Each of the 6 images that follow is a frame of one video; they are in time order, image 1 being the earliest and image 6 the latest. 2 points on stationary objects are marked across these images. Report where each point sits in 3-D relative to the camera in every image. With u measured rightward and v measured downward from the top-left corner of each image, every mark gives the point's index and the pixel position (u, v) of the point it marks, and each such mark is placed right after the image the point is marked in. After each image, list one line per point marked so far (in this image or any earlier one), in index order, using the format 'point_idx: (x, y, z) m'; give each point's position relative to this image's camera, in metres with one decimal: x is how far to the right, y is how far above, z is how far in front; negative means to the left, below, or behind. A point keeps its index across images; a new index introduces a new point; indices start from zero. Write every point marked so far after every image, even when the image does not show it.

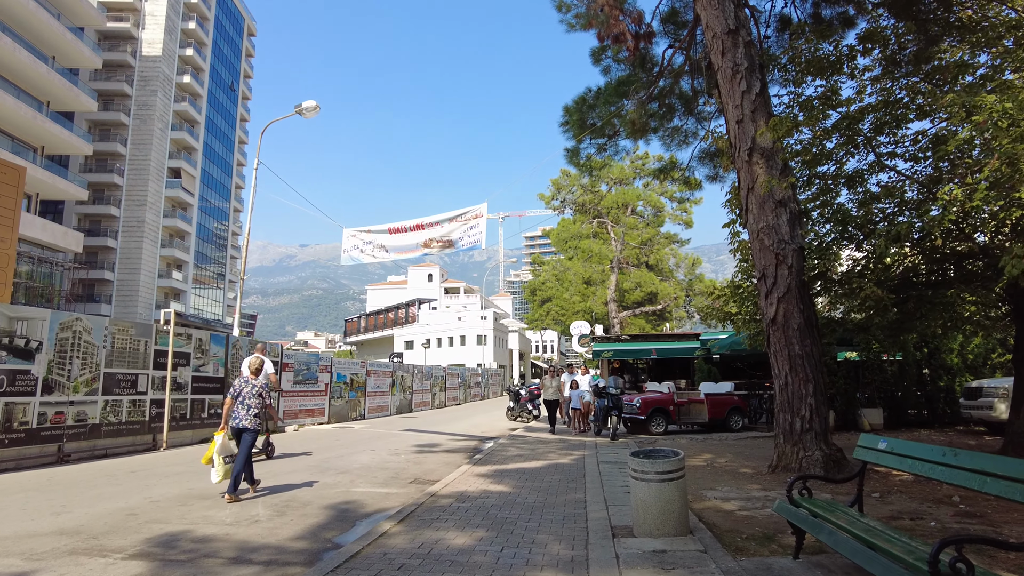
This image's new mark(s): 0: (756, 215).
0: (+3.2, +1.0, +8.8) m
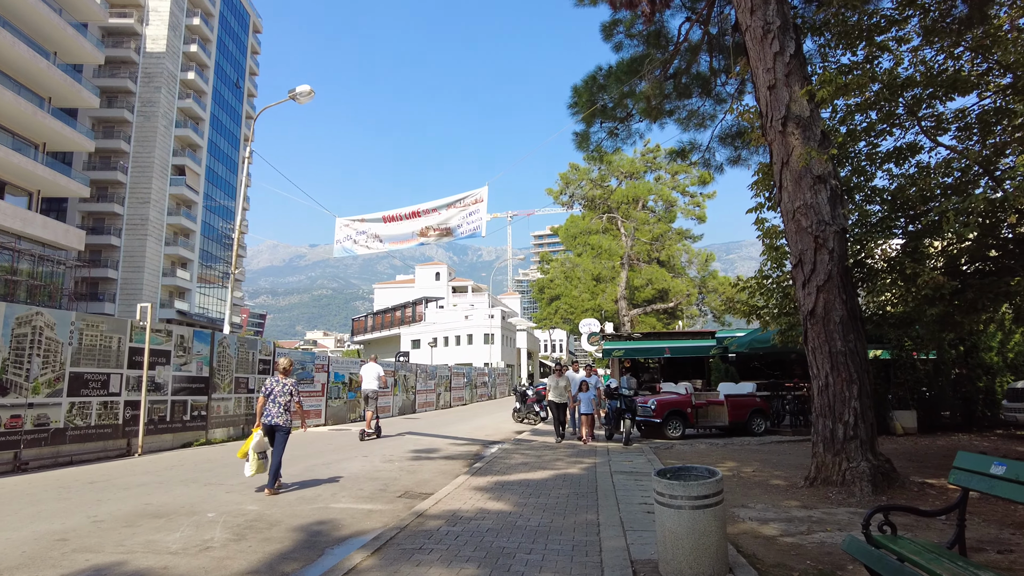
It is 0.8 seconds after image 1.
0: (+3.3, +1.1, +7.7) m
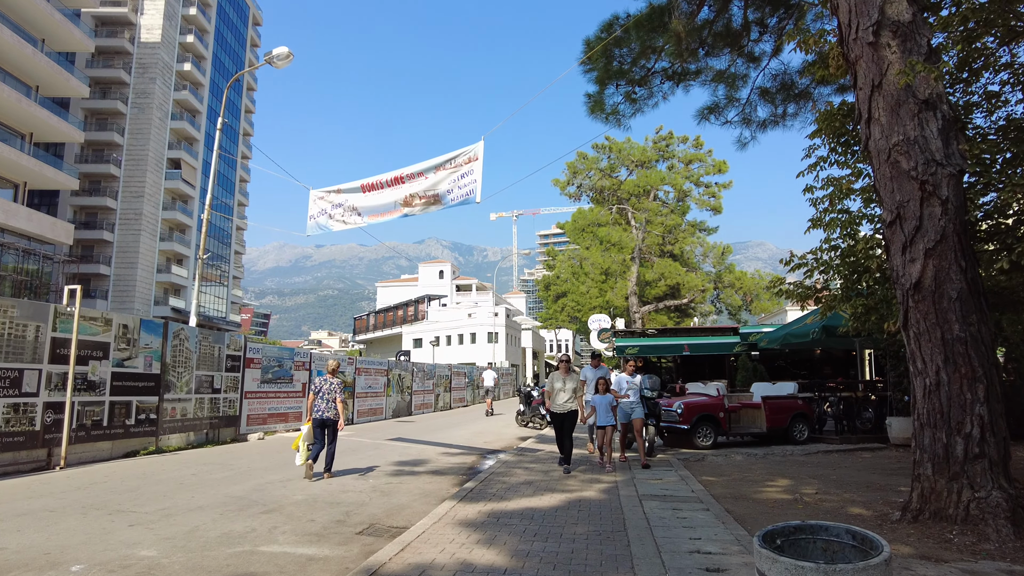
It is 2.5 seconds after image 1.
0: (+3.3, +1.4, +5.7) m
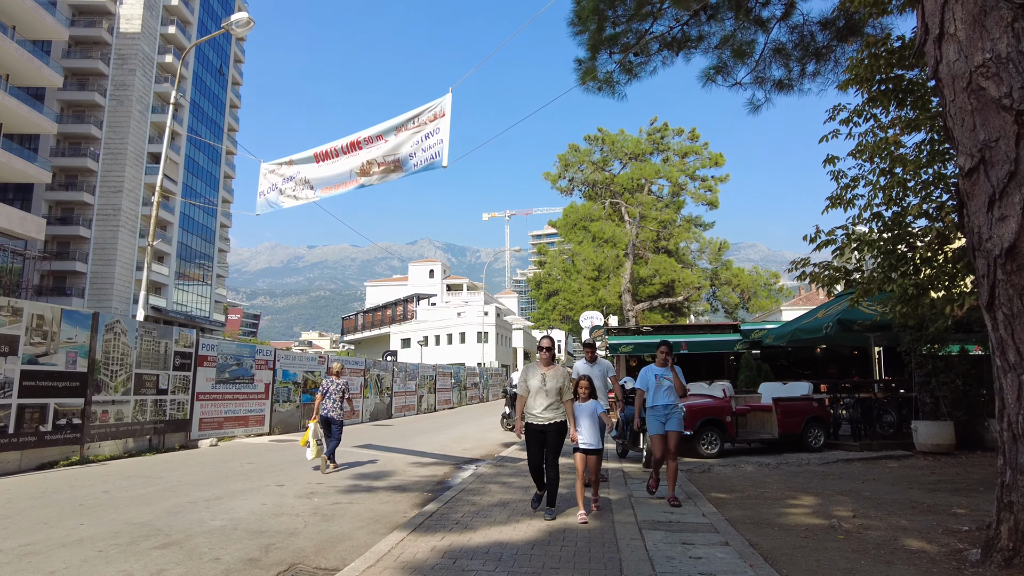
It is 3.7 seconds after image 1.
0: (+3.0, +1.6, +4.4) m
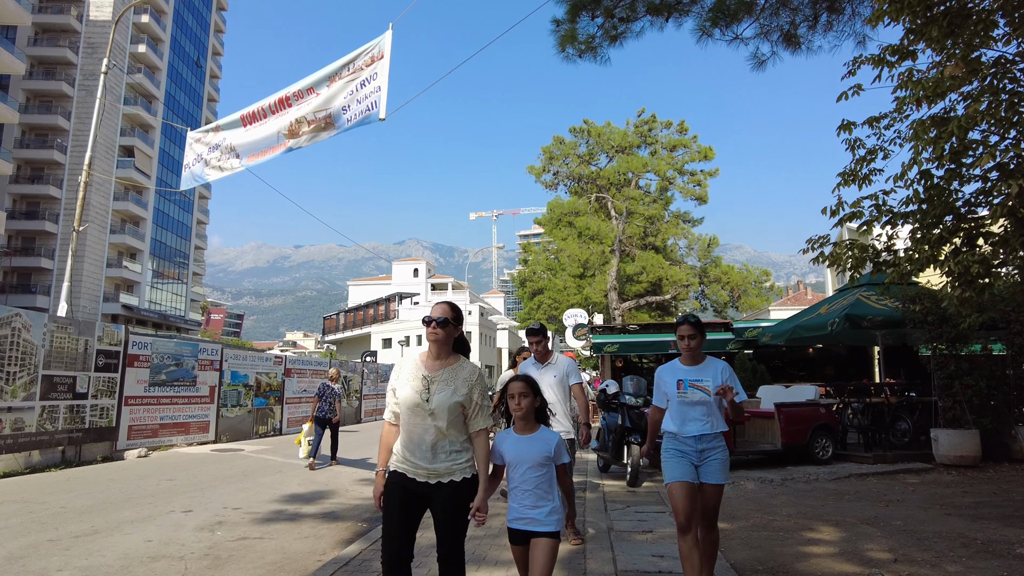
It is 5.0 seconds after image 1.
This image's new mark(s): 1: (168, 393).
0: (+2.6, +1.8, +3.0) m
1: (-6.6, -2.0, +12.6) m
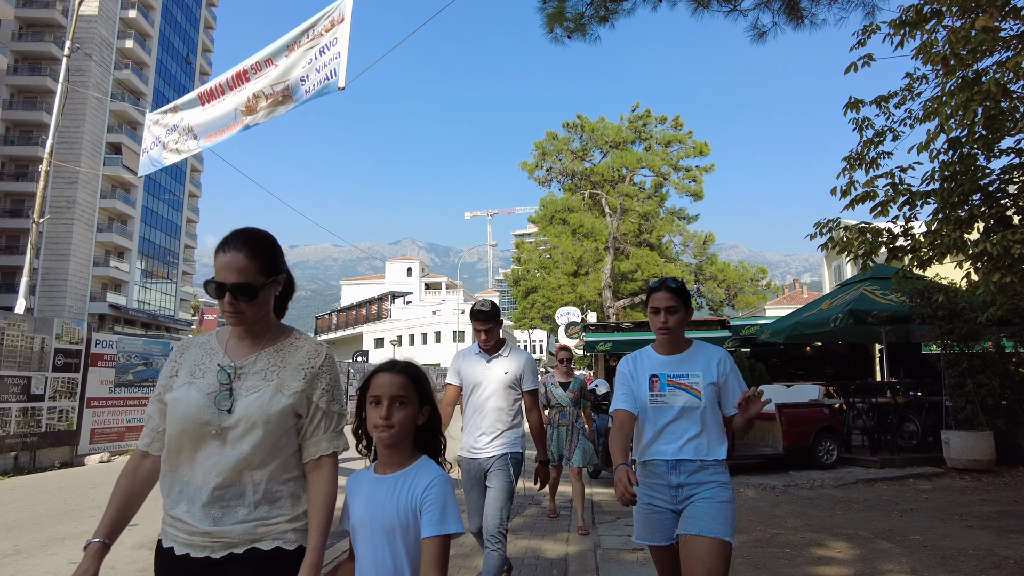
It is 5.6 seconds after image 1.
0: (+2.5, +1.9, +2.4) m
1: (-6.8, -1.9, +11.9) m
